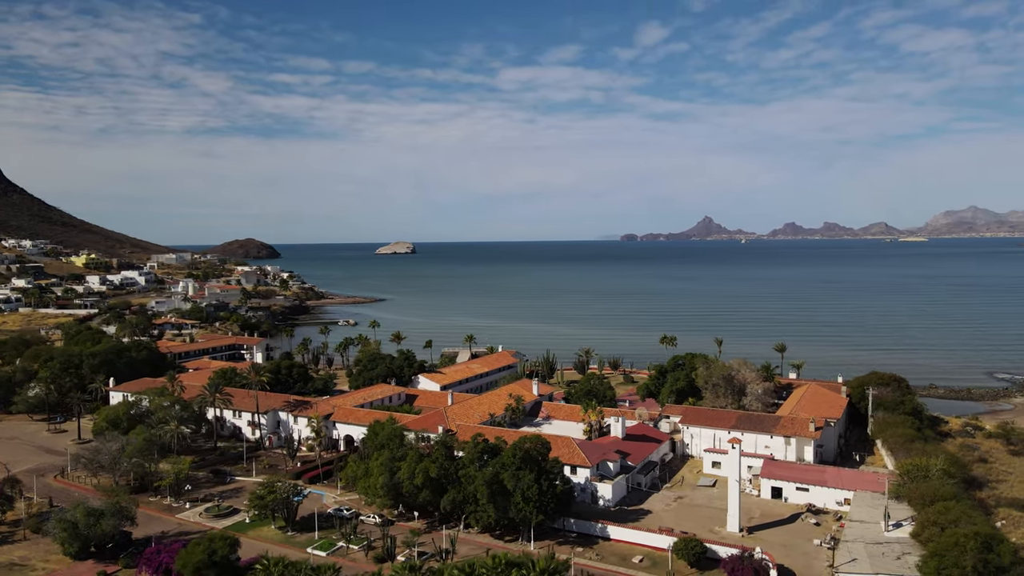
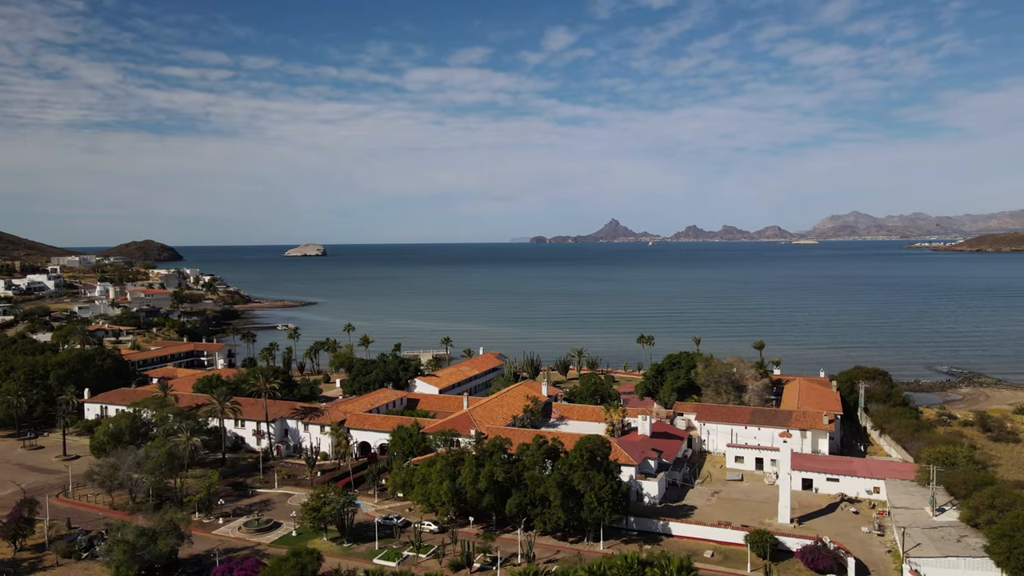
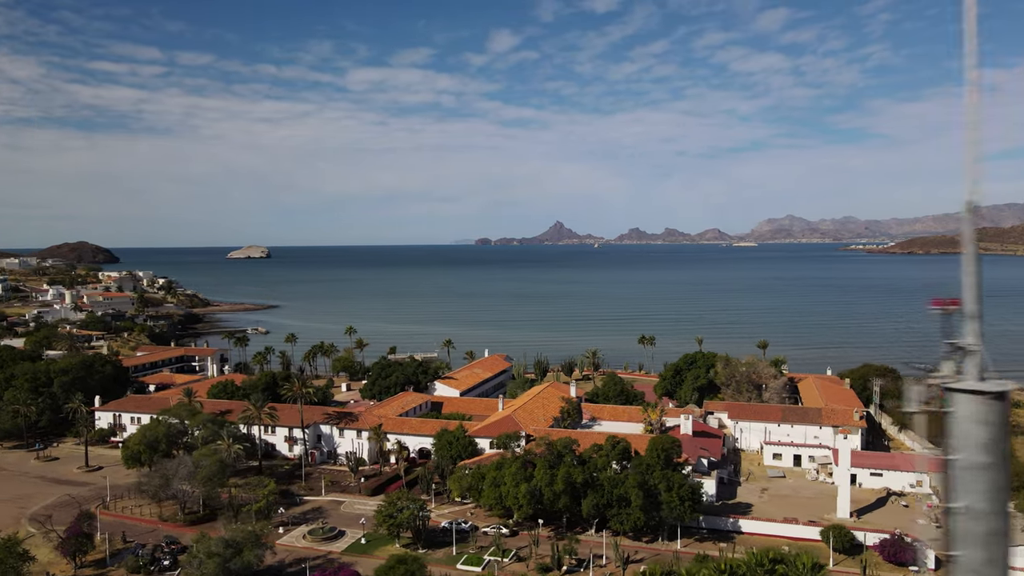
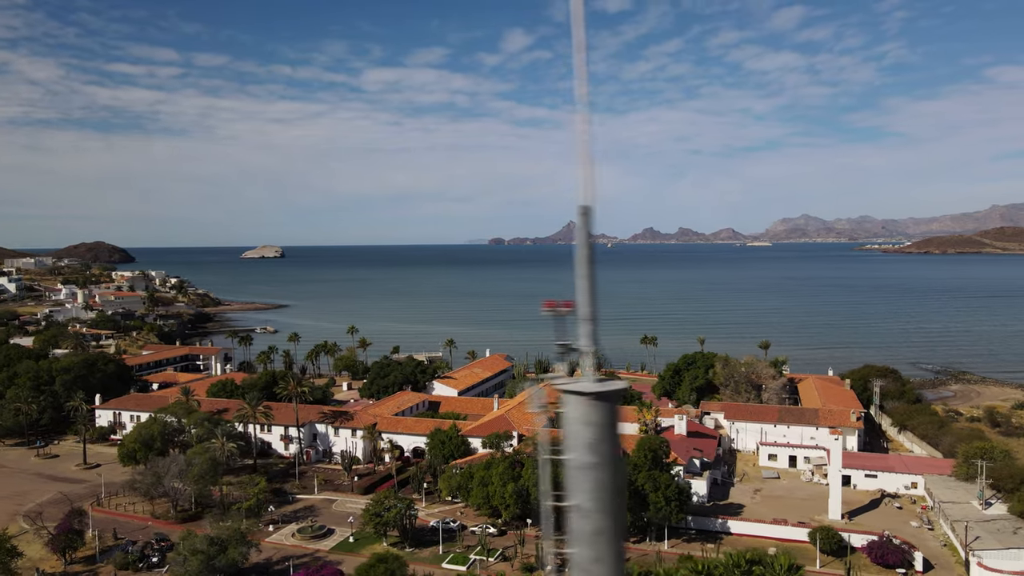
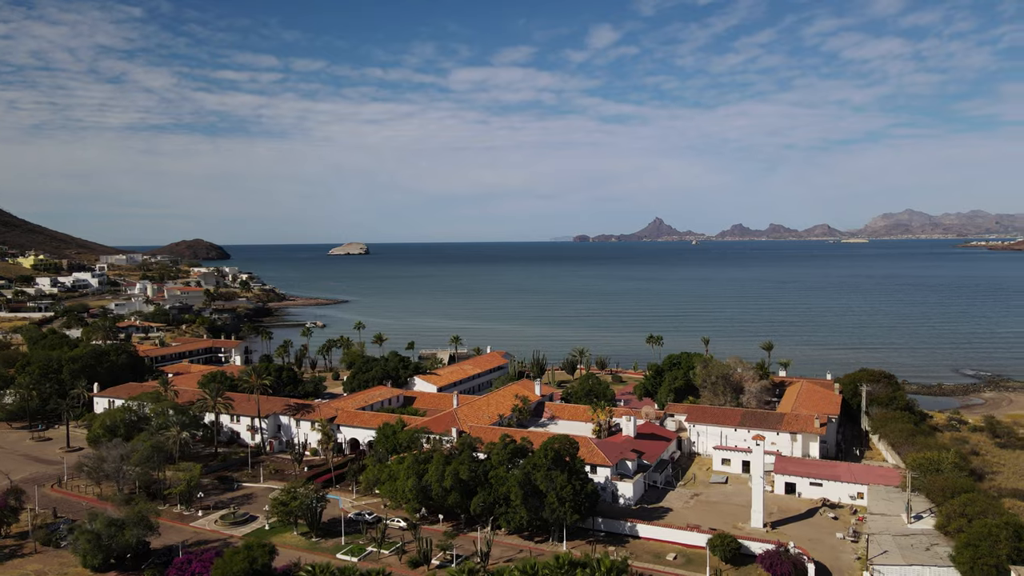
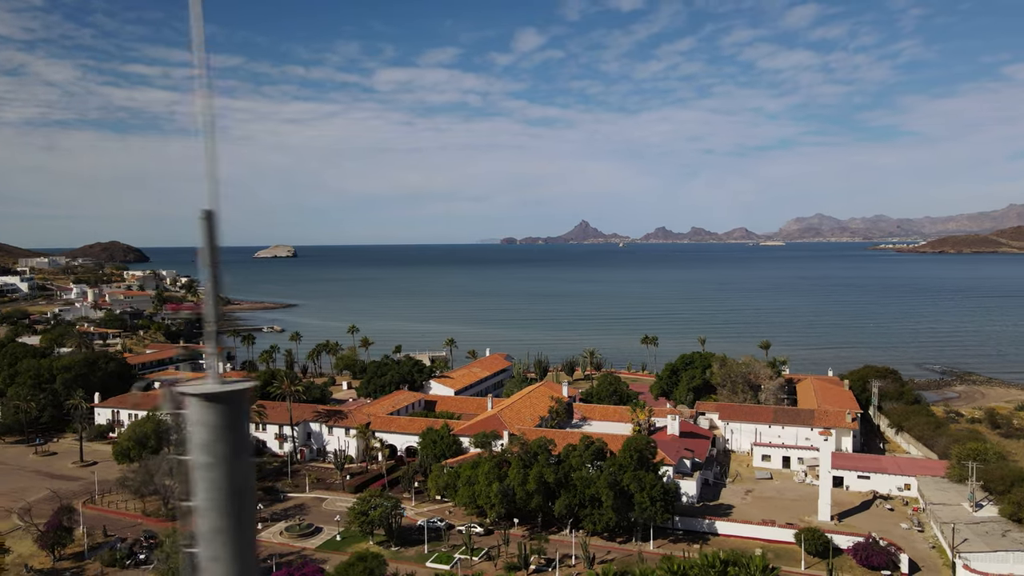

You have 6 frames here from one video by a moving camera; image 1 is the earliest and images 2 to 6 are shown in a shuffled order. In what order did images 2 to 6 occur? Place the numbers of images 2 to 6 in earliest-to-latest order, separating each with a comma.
5, 2, 6, 4, 3
